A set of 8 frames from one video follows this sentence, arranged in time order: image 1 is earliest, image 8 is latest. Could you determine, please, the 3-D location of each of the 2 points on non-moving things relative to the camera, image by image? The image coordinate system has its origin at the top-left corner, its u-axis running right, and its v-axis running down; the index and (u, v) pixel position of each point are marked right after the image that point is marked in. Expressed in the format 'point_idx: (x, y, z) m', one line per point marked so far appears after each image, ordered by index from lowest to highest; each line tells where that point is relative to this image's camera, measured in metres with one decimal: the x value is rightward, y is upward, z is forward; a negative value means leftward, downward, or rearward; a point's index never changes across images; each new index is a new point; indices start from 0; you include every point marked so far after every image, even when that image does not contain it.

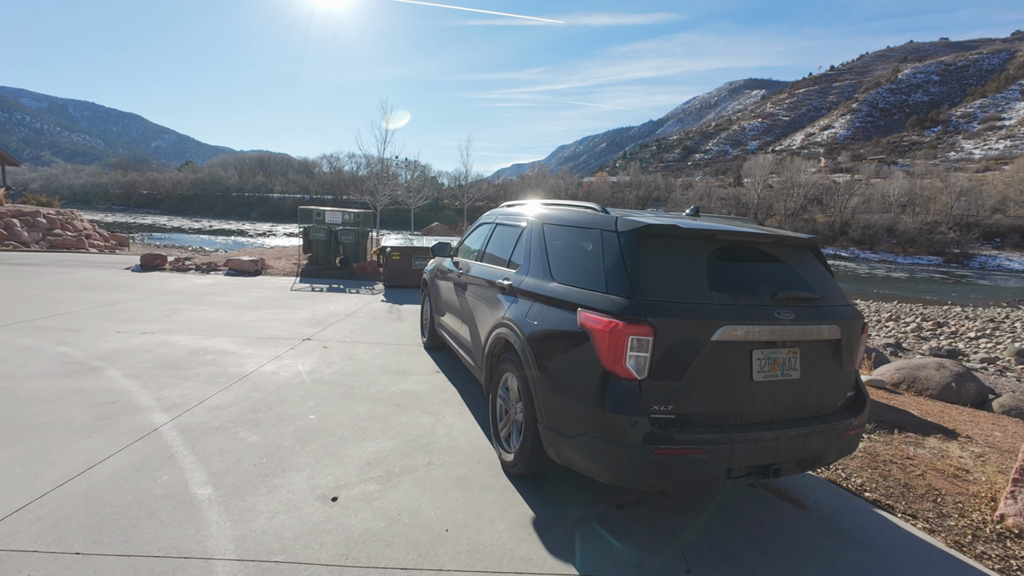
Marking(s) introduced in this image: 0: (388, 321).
0: (-1.7, -0.5, +6.6) m
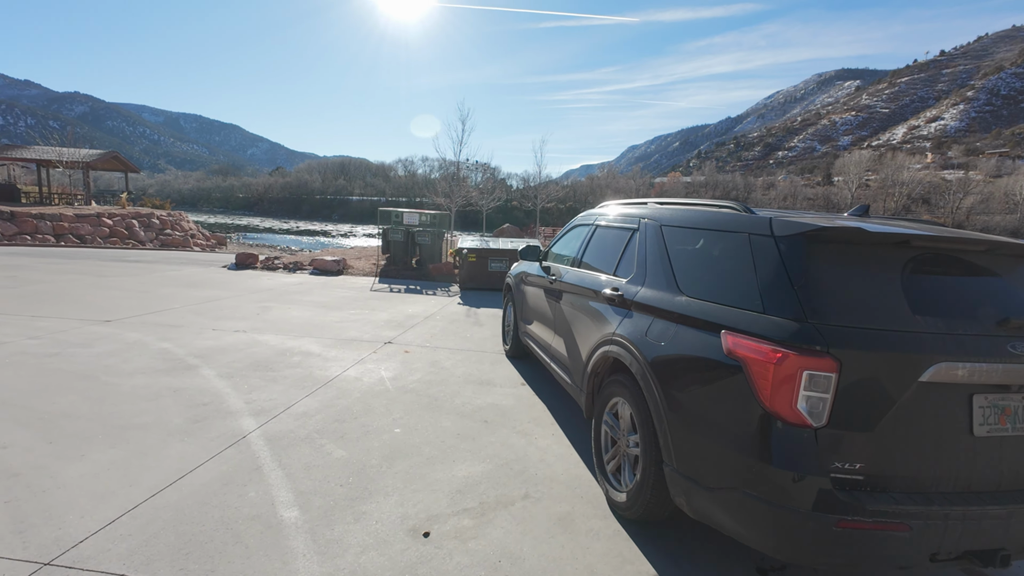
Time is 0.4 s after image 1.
0: (-0.6, -0.5, +6.4) m
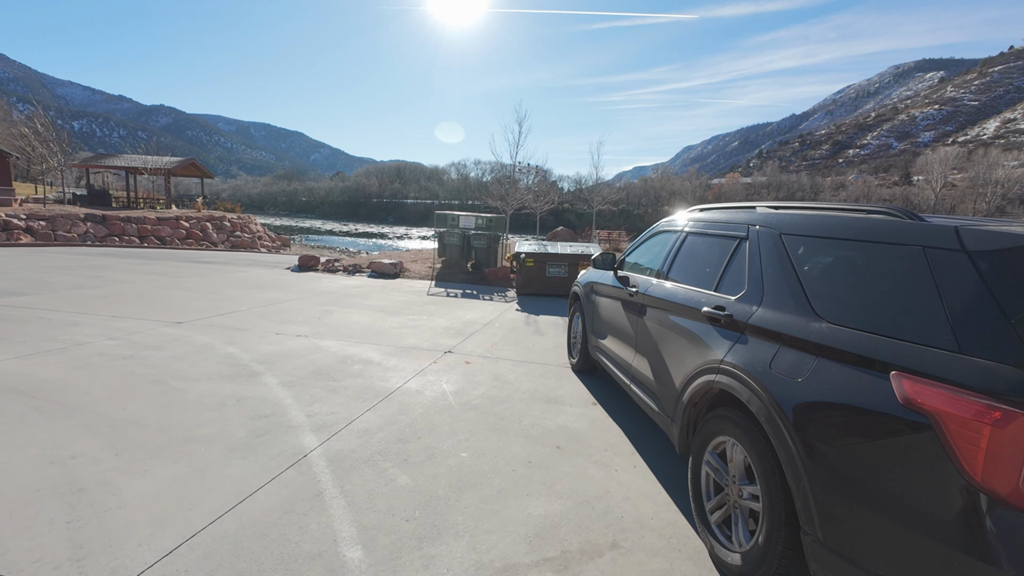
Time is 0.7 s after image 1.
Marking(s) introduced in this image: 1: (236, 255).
0: (+0.2, -0.6, +6.1) m
1: (-9.4, +1.1, +16.5) m
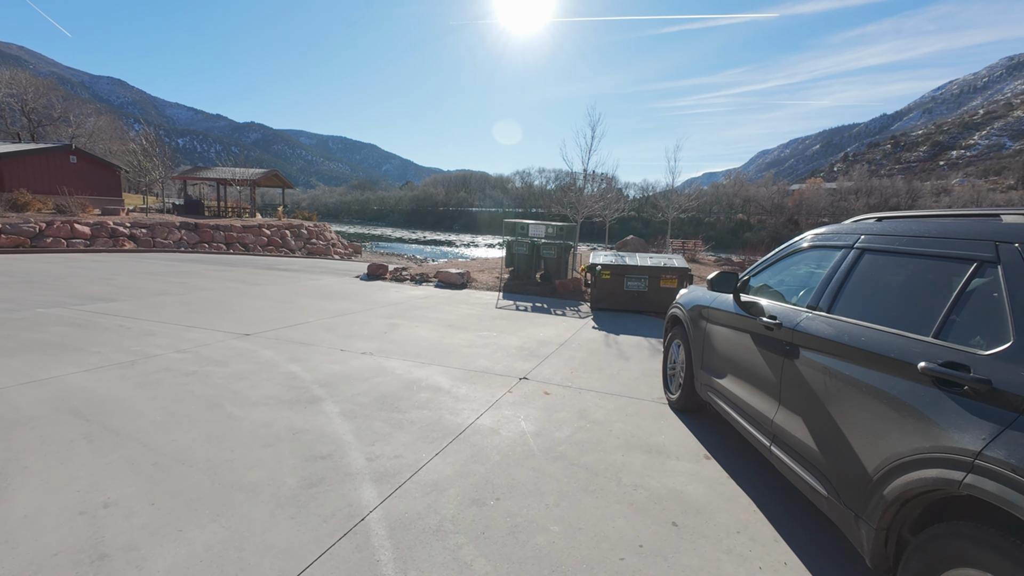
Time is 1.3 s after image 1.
0: (+1.1, -0.8, +5.4) m
1: (-7.1, +0.9, +17.0) m
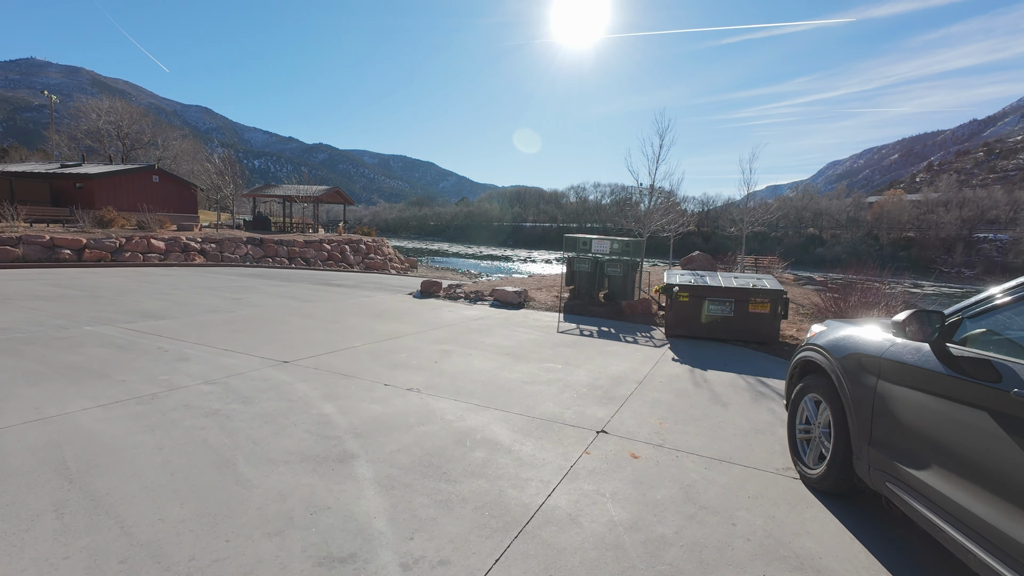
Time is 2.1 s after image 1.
0: (+1.8, -1.1, +4.4) m
1: (-5.1, +0.4, +16.9) m
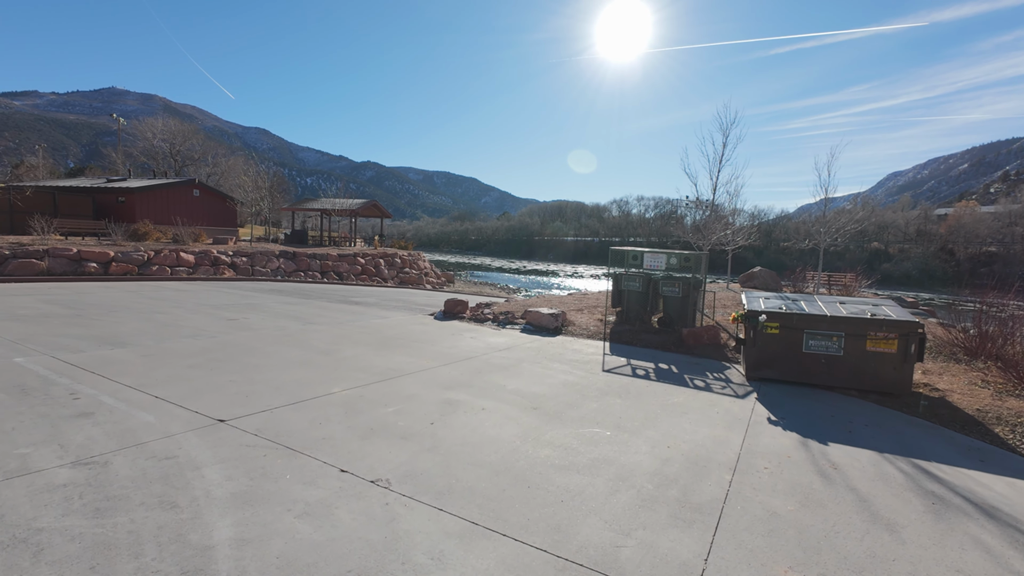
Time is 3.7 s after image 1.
0: (+1.9, -1.3, +2.7) m
1: (-3.9, -0.2, +15.6) m
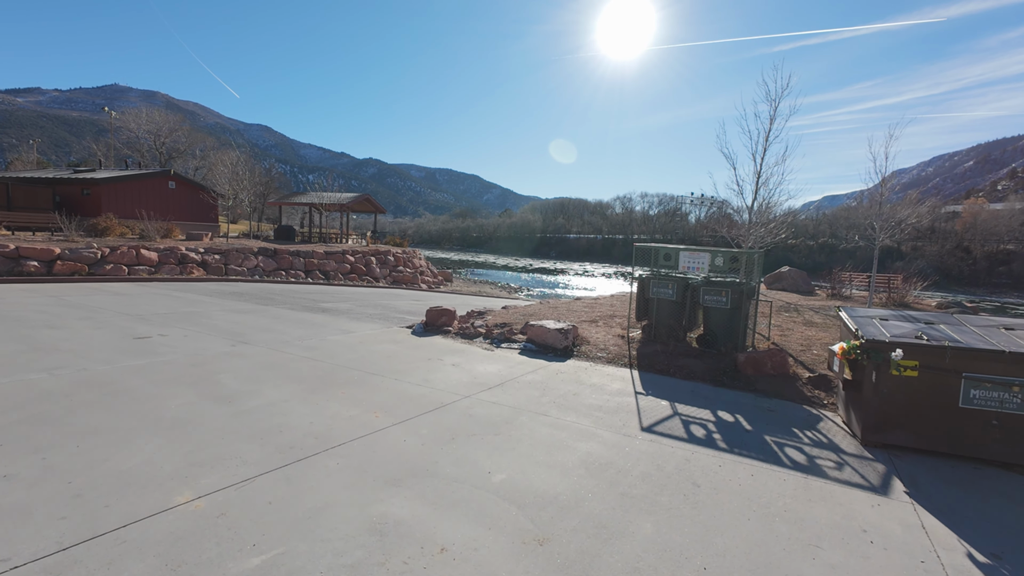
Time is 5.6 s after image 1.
0: (+1.8, -1.4, +0.6) m
1: (-3.9, -0.3, +13.6) m
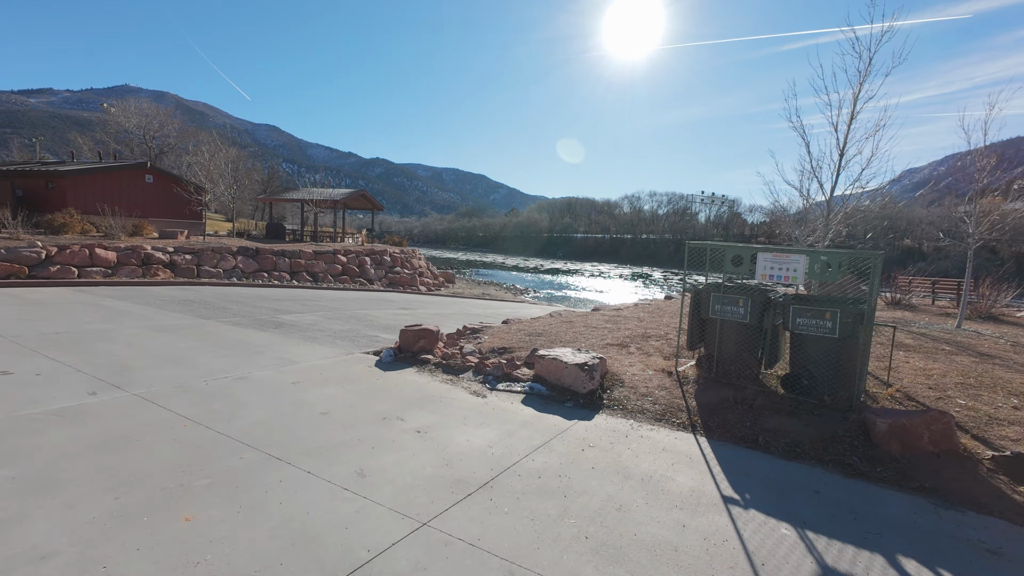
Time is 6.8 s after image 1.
0: (+1.7, -1.6, -1.6) m
1: (-3.8, -0.4, +11.5) m
